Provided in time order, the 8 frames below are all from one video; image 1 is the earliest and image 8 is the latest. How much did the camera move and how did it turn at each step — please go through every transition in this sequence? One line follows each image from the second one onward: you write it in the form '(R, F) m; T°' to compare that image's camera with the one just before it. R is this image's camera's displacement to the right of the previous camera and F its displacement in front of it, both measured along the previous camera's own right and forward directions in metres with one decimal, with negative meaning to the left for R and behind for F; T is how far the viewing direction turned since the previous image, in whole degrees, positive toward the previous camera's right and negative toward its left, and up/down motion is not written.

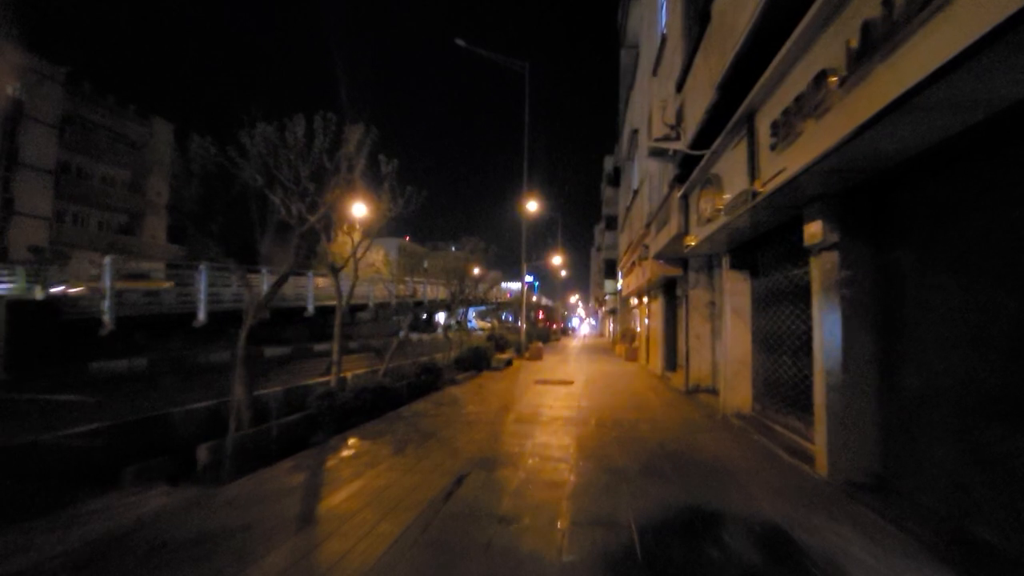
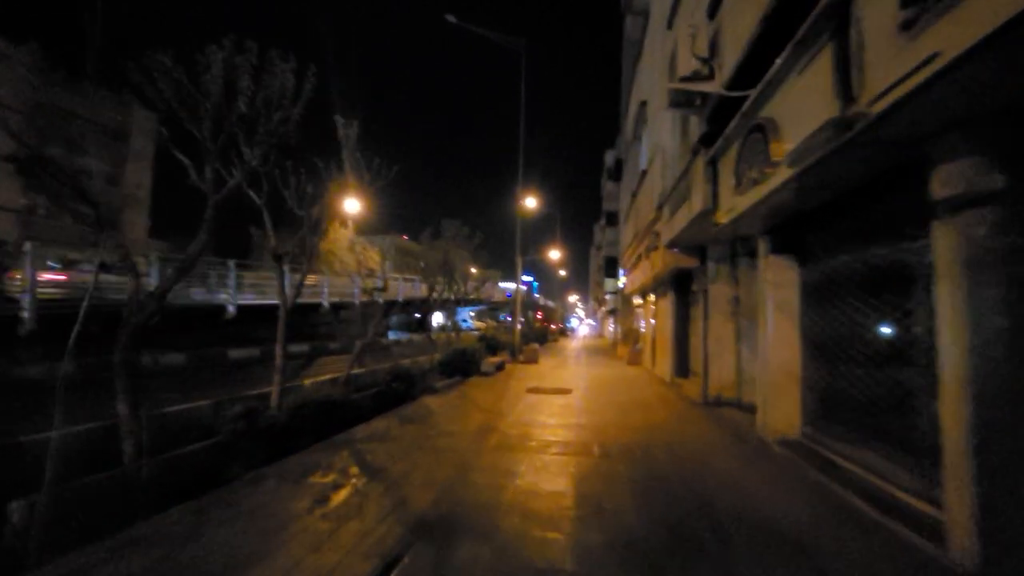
(+0.4, +2.5) m; 0°
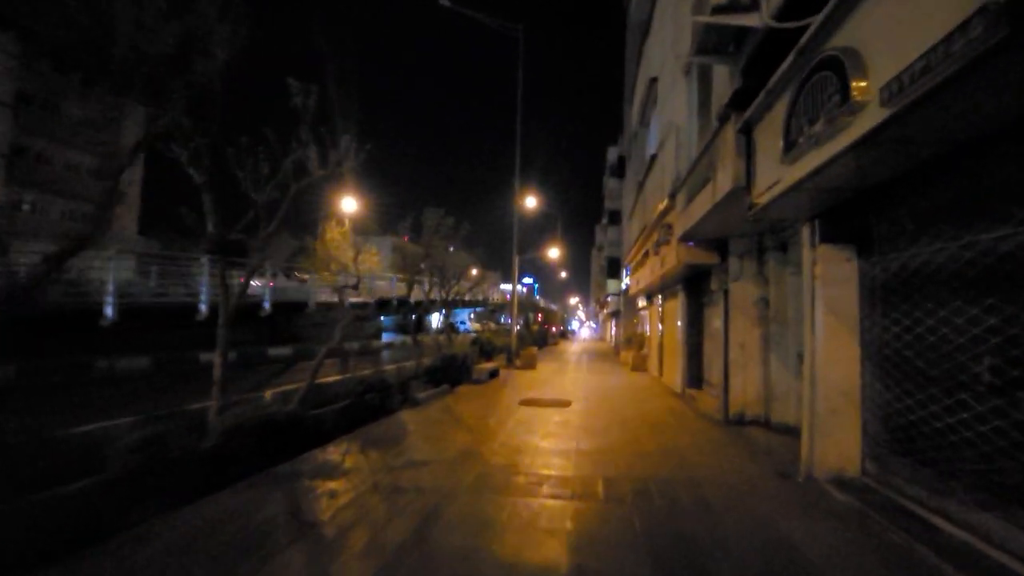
(+0.3, +1.8) m; 0°
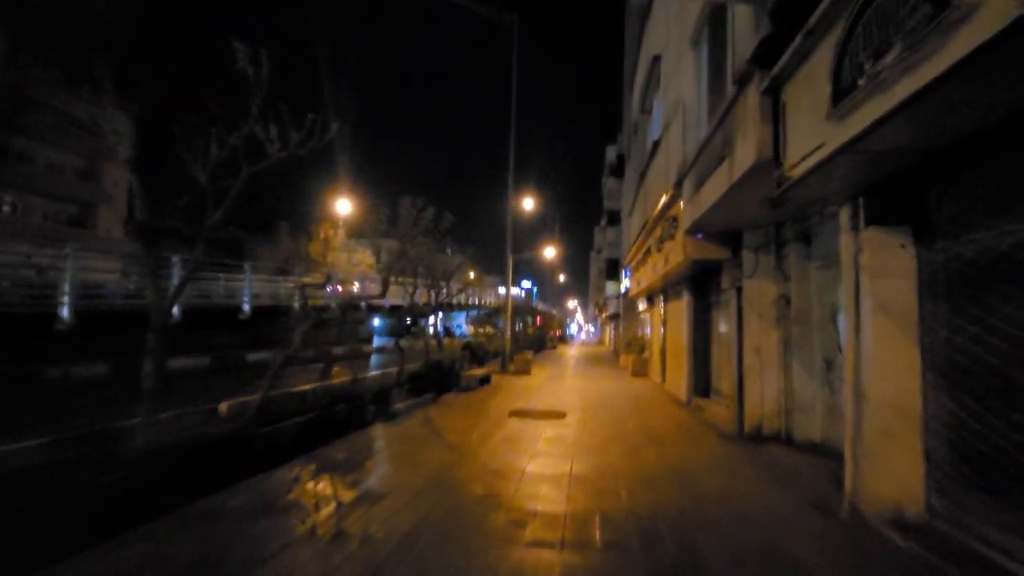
(+0.3, +1.3) m; 0°
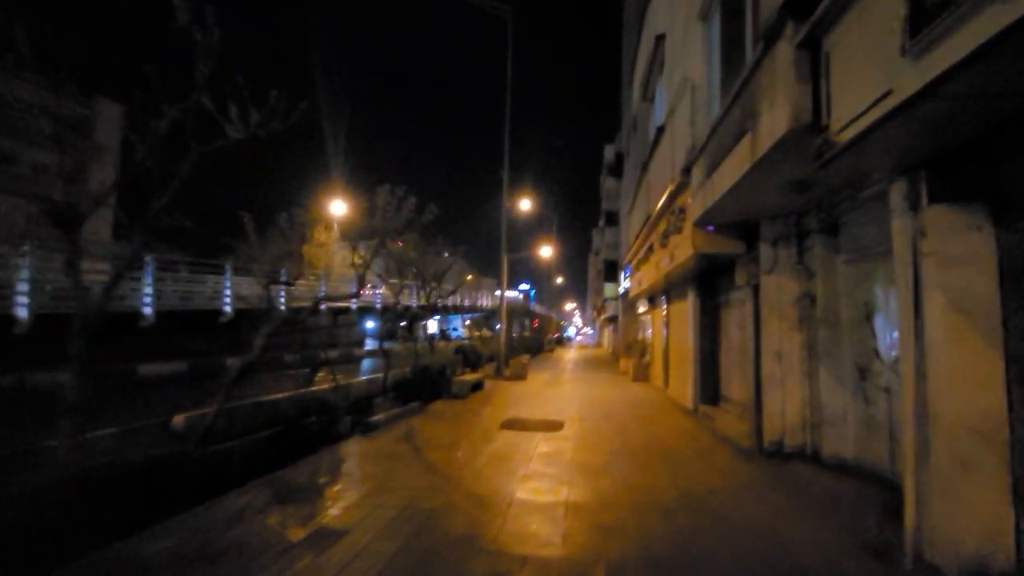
(+0.2, +1.1) m; 0°
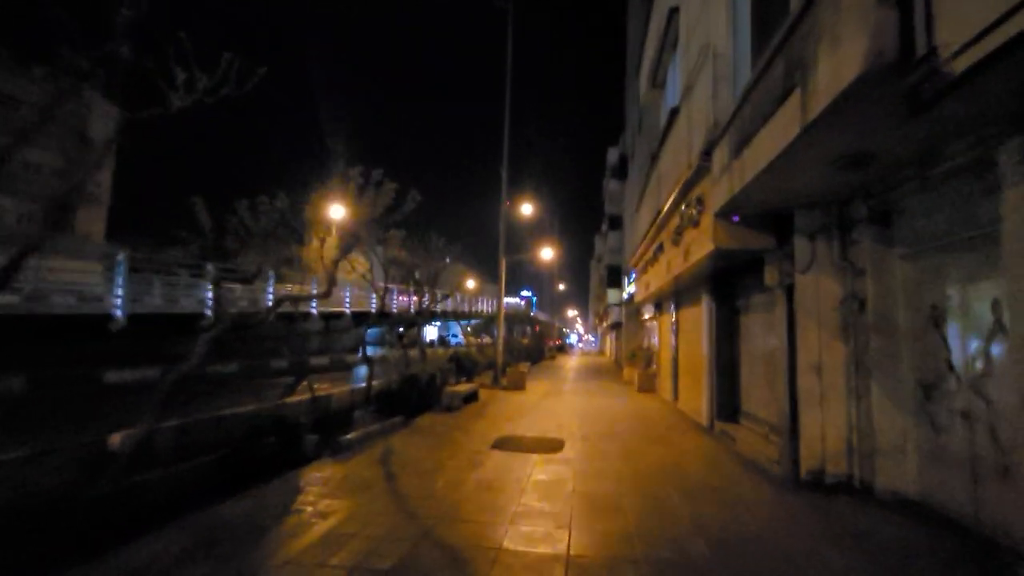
(+0.2, +1.4) m; 0°
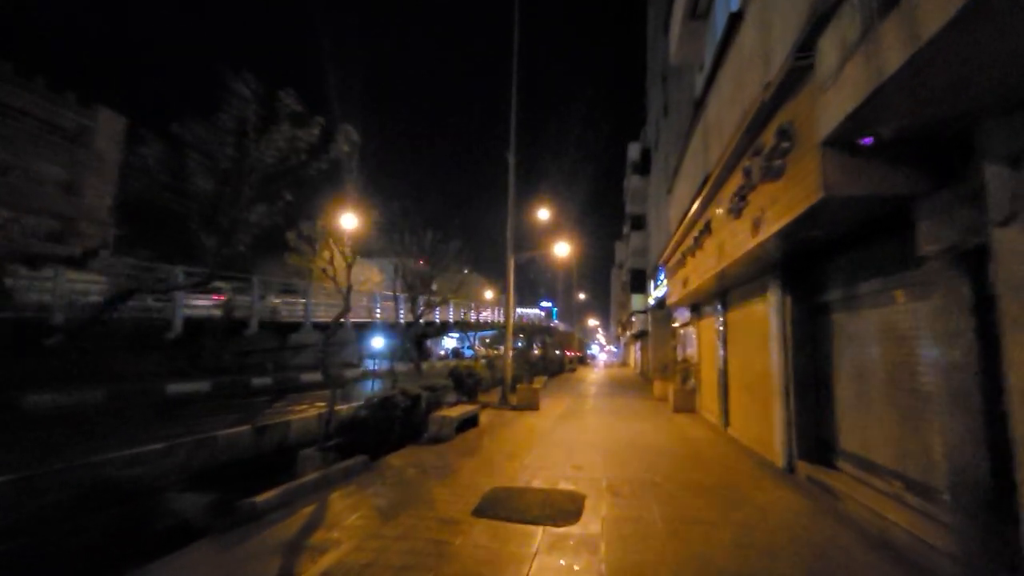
(+0.4, +3.3) m; -2°
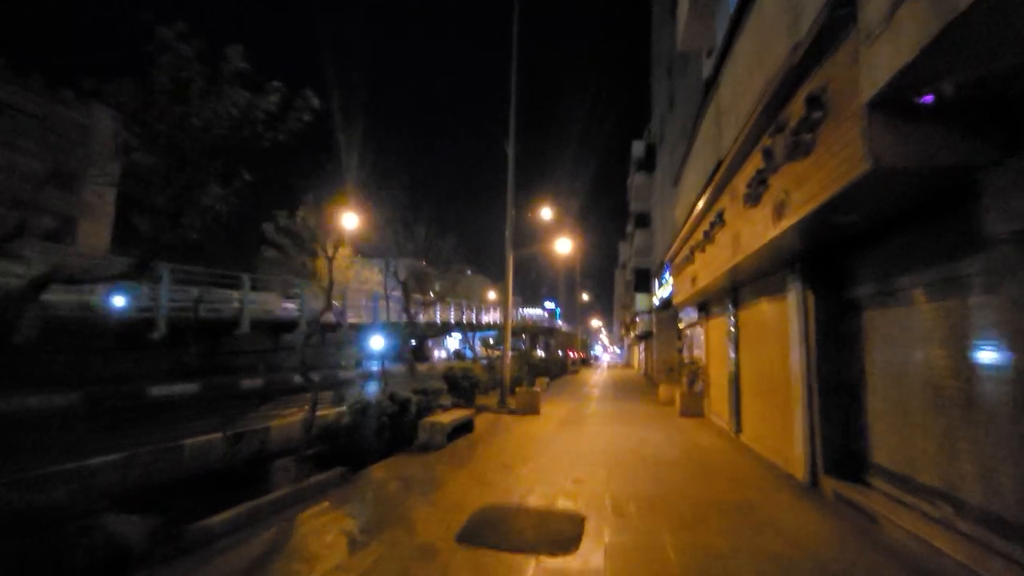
(+0.2, +0.9) m; 0°
